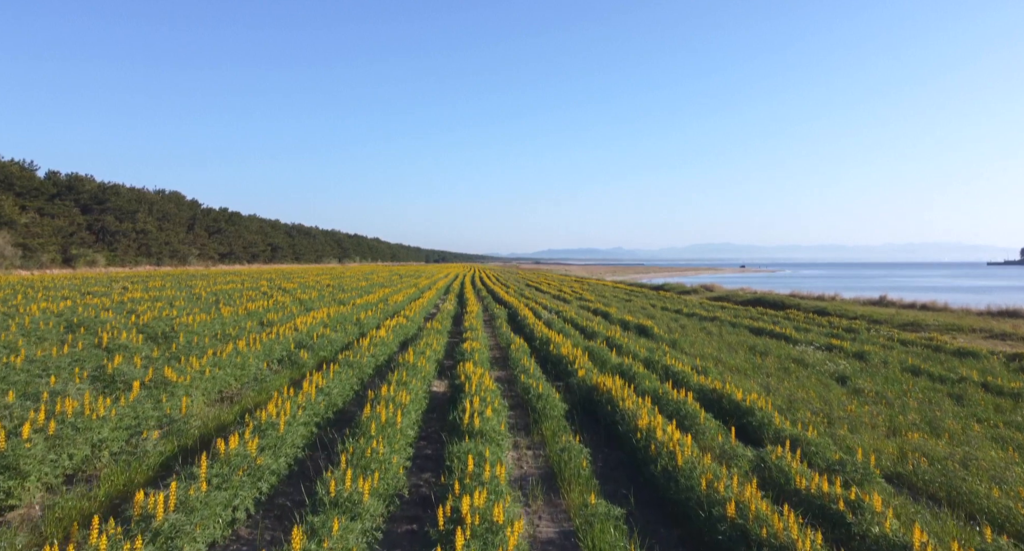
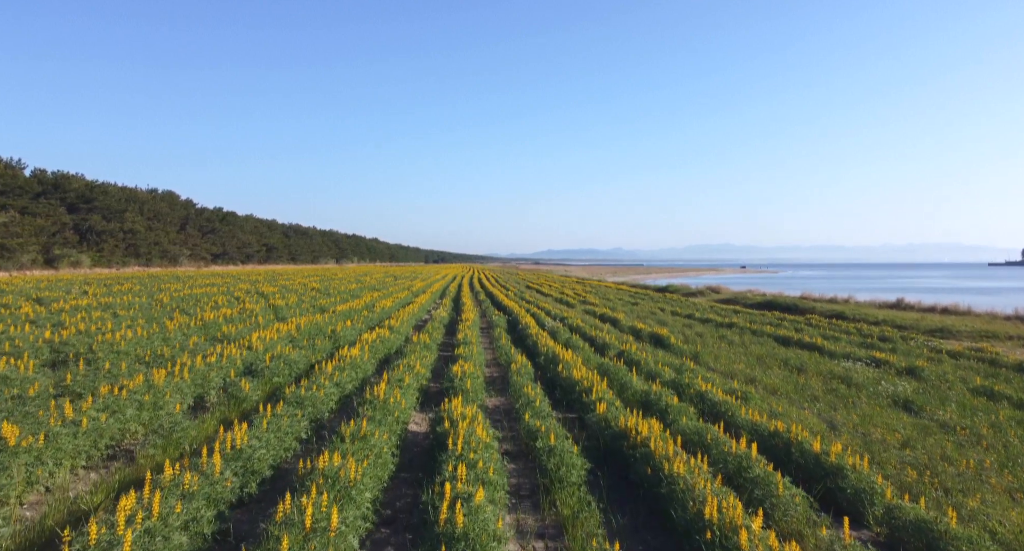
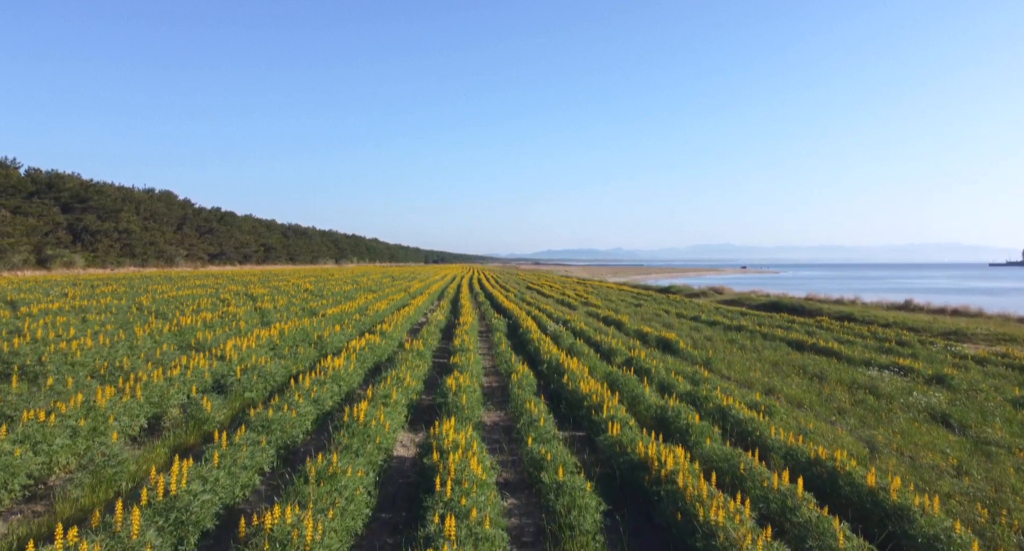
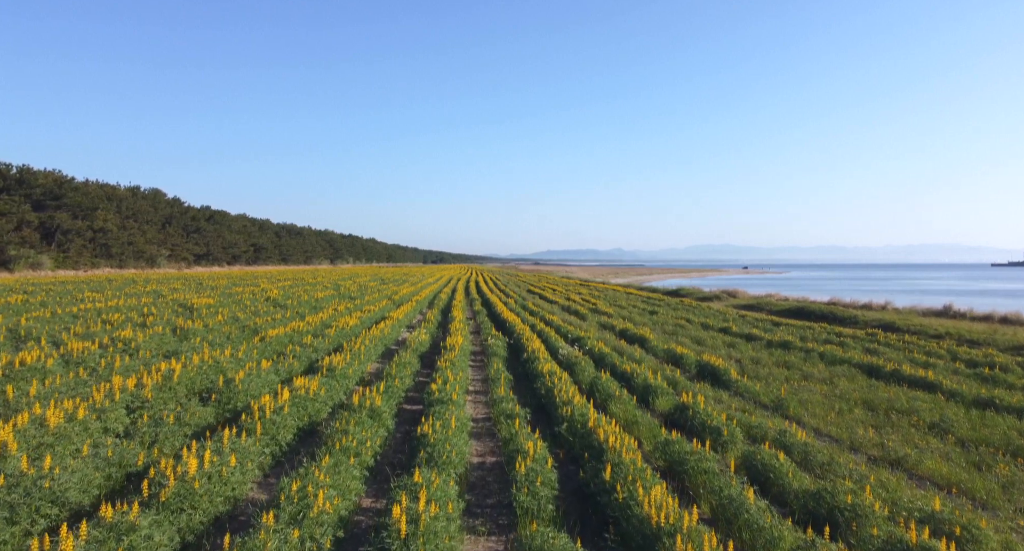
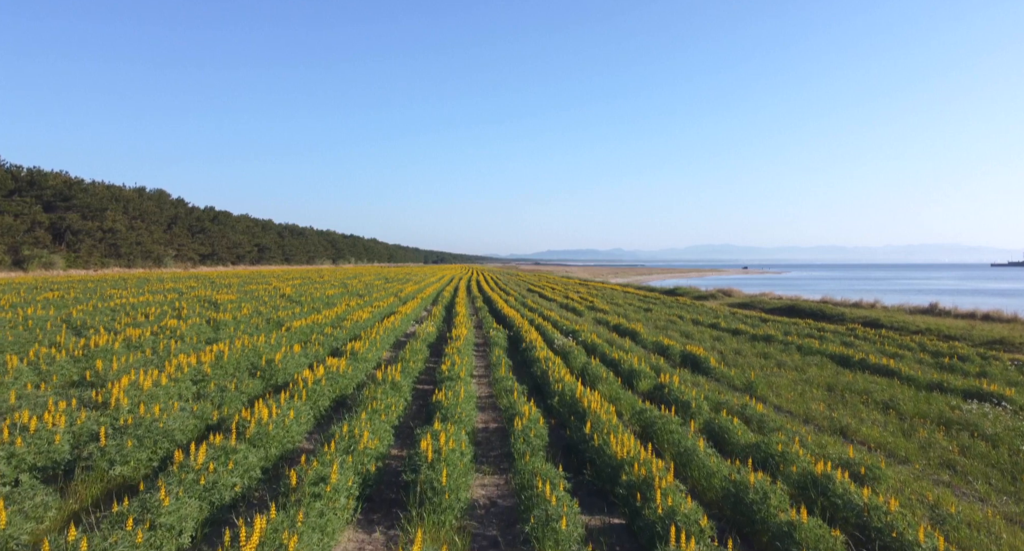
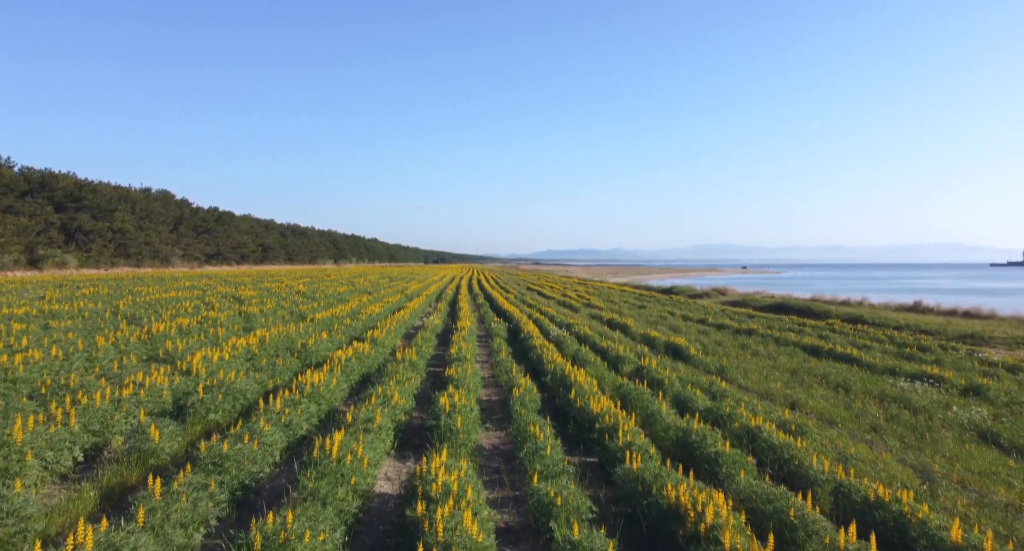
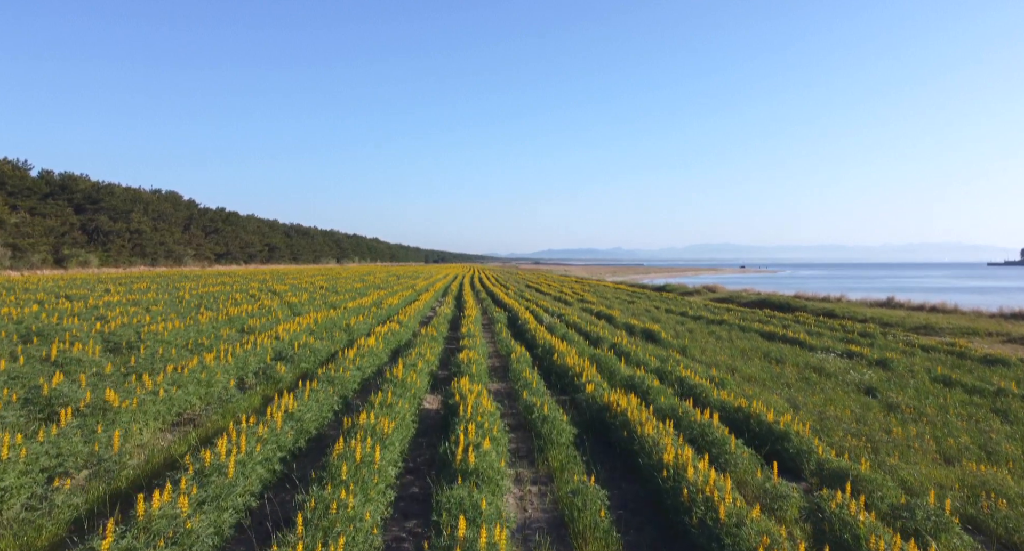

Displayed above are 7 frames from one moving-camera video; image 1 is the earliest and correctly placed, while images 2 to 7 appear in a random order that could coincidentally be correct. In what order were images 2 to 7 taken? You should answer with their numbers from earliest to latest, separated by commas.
7, 2, 3, 6, 5, 4
